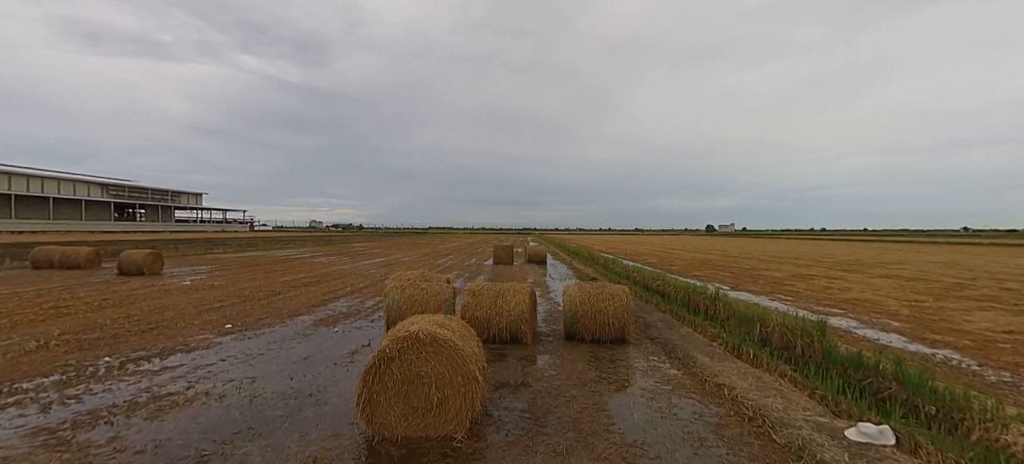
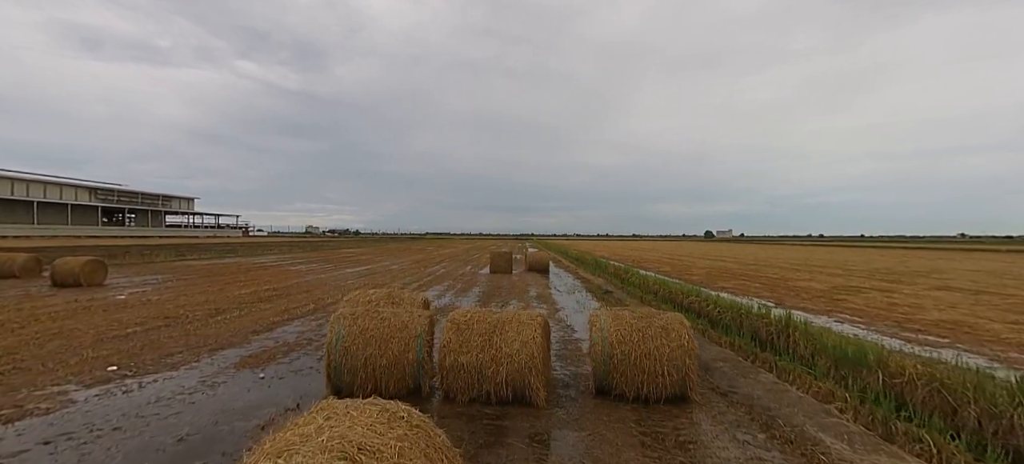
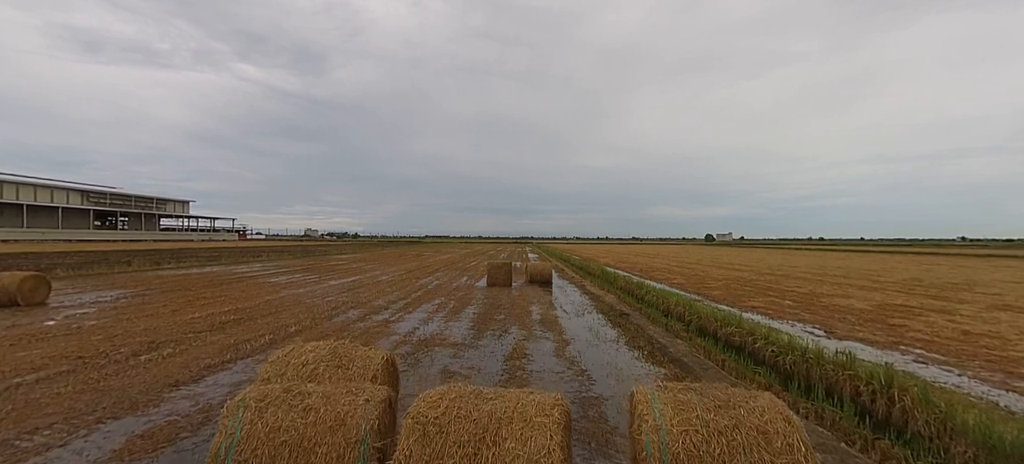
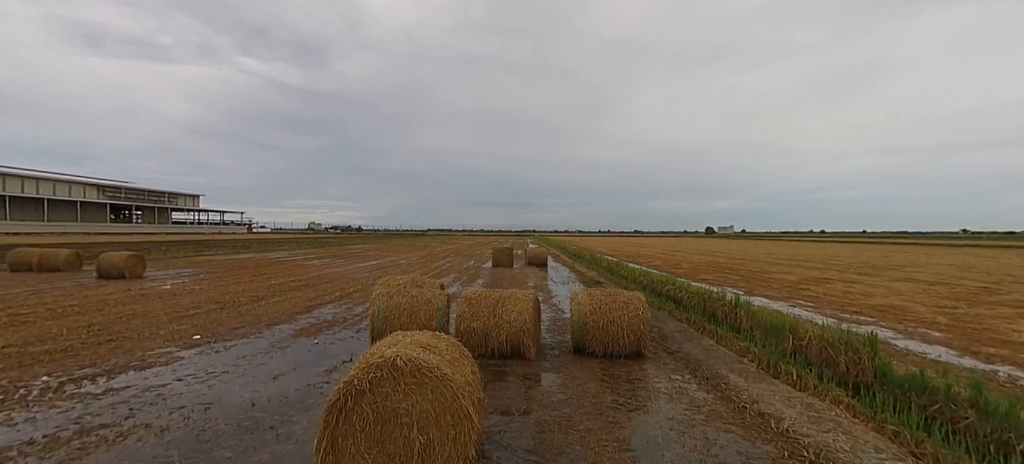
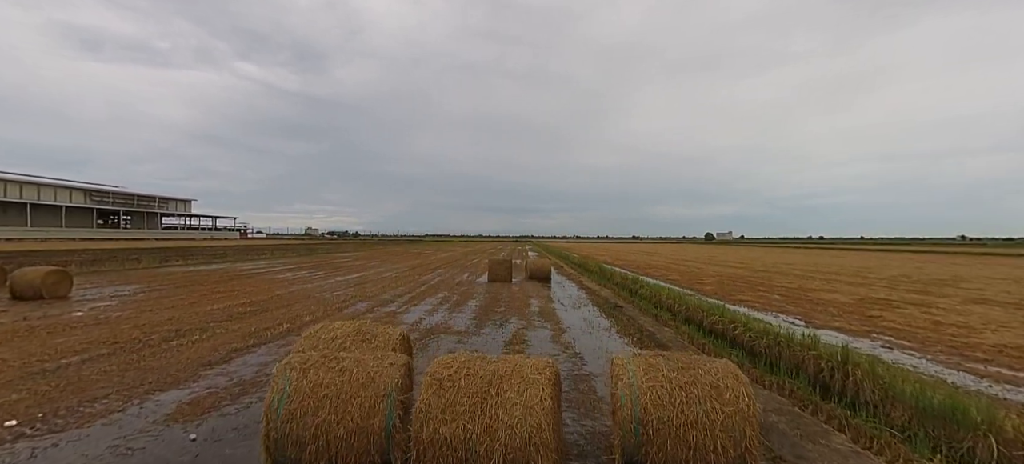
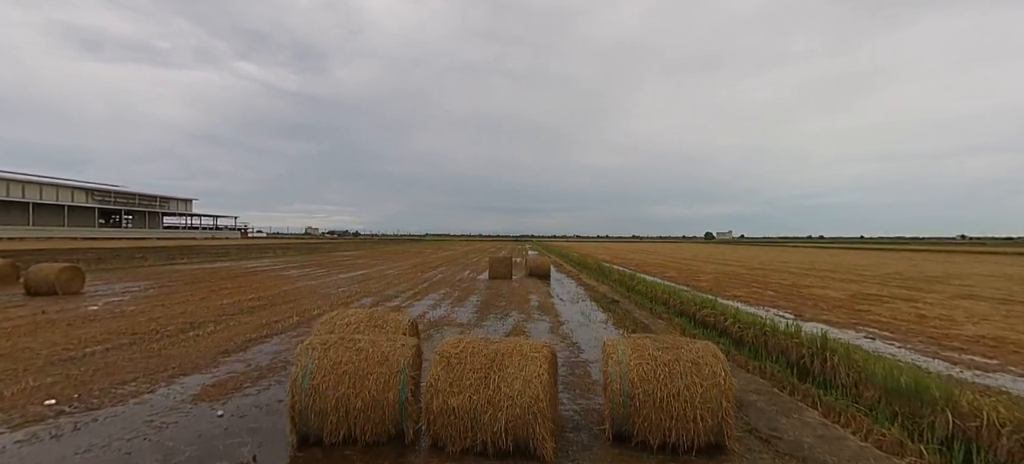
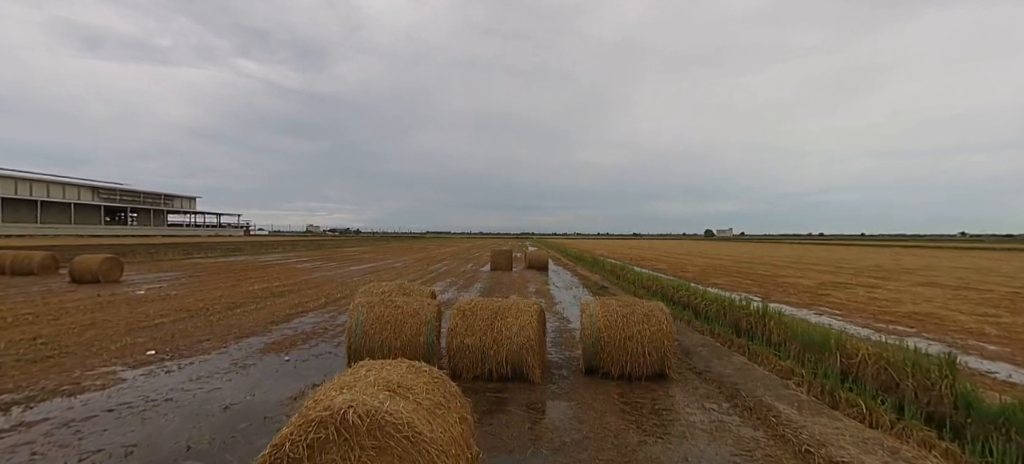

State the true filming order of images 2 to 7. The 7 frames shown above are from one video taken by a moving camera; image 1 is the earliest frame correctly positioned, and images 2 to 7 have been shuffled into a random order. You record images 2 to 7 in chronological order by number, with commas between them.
4, 7, 2, 6, 5, 3
